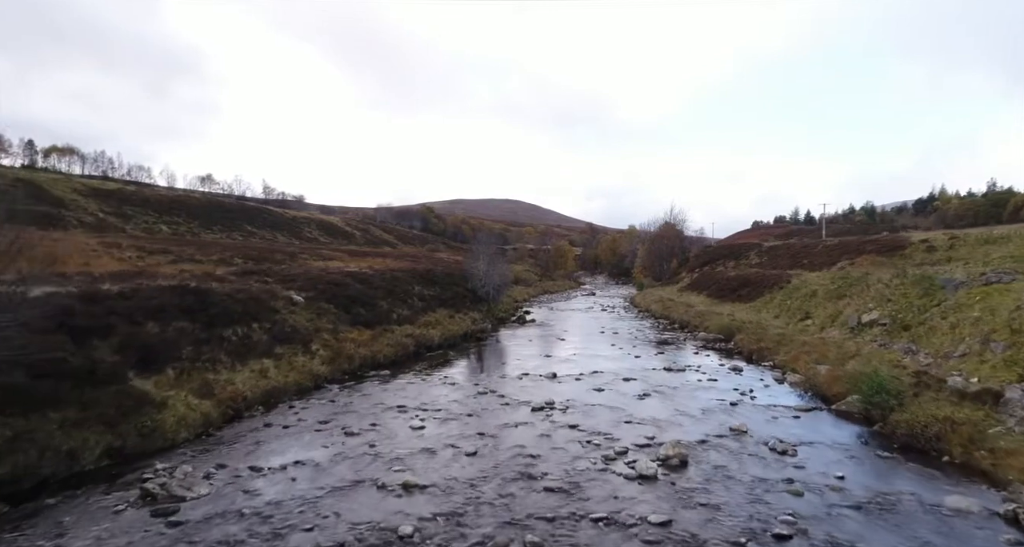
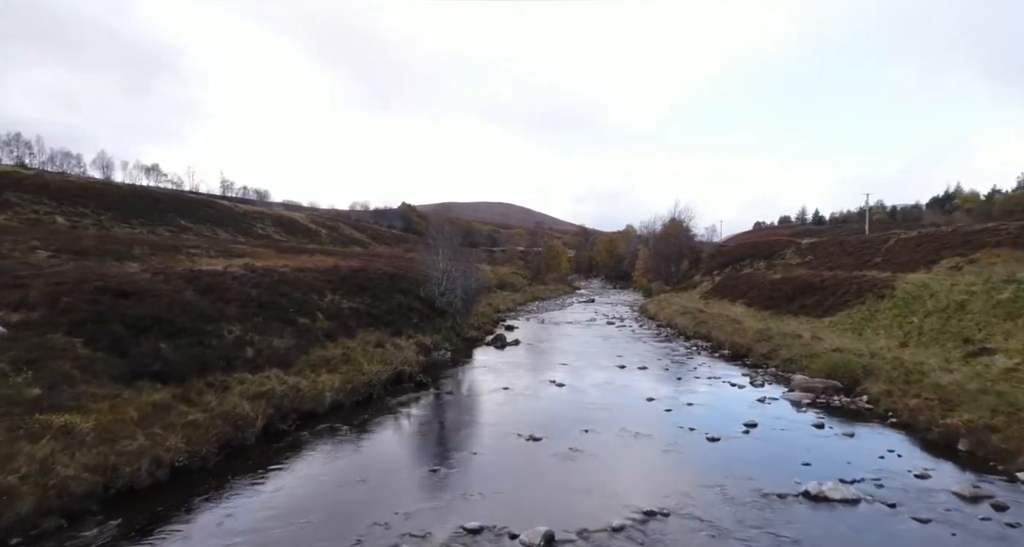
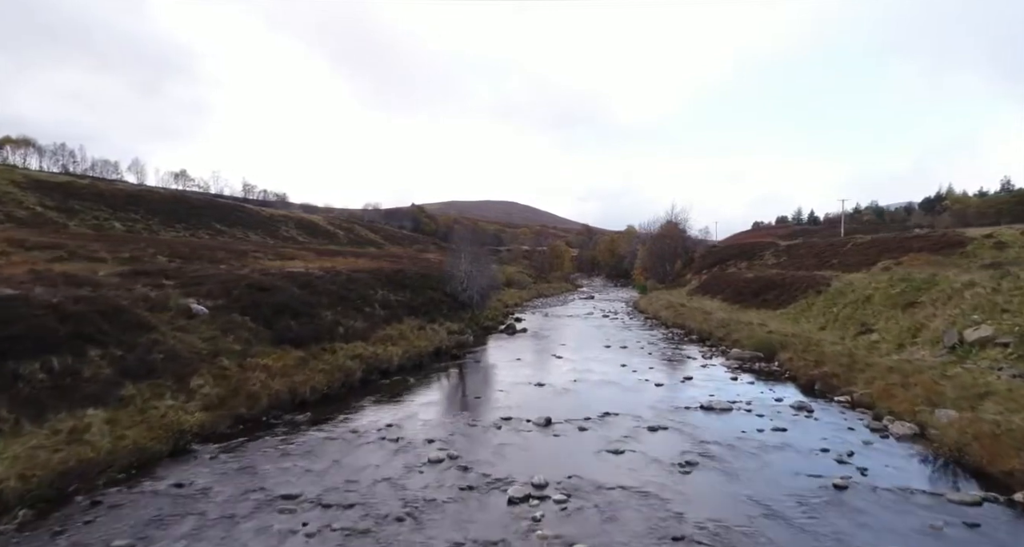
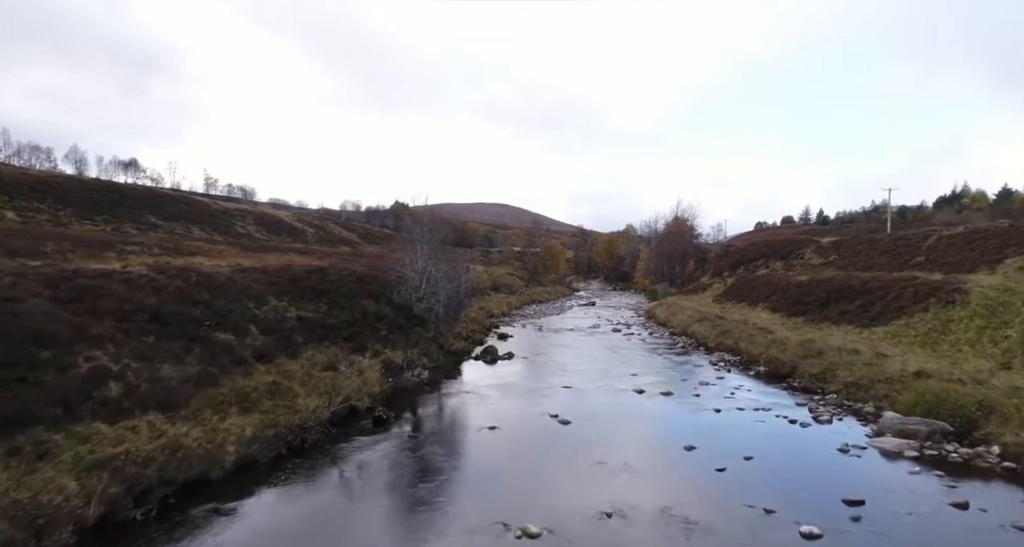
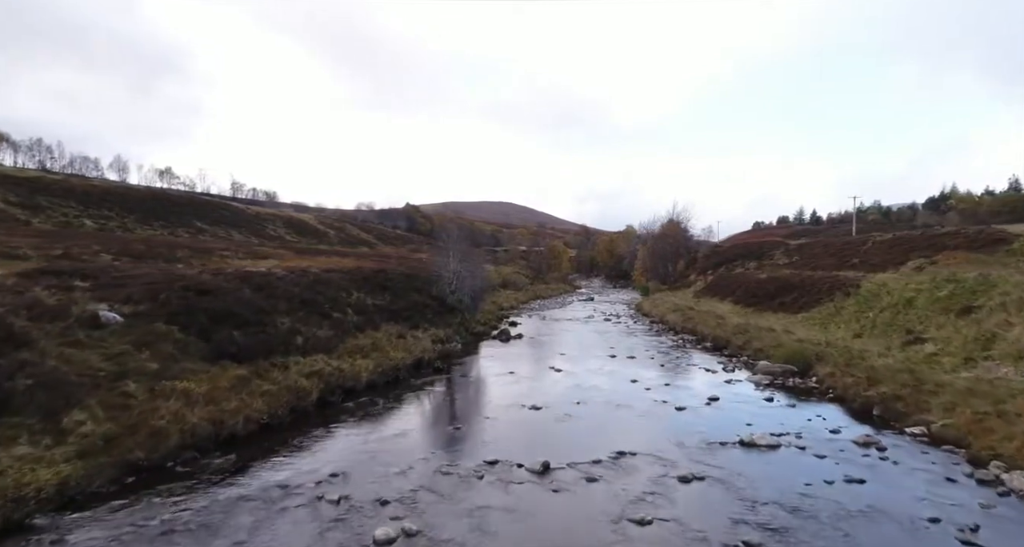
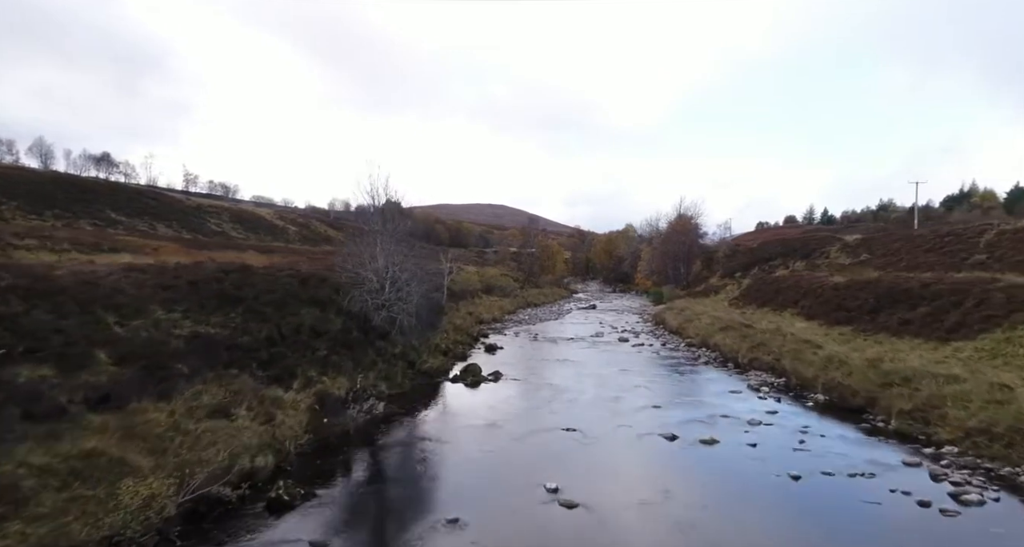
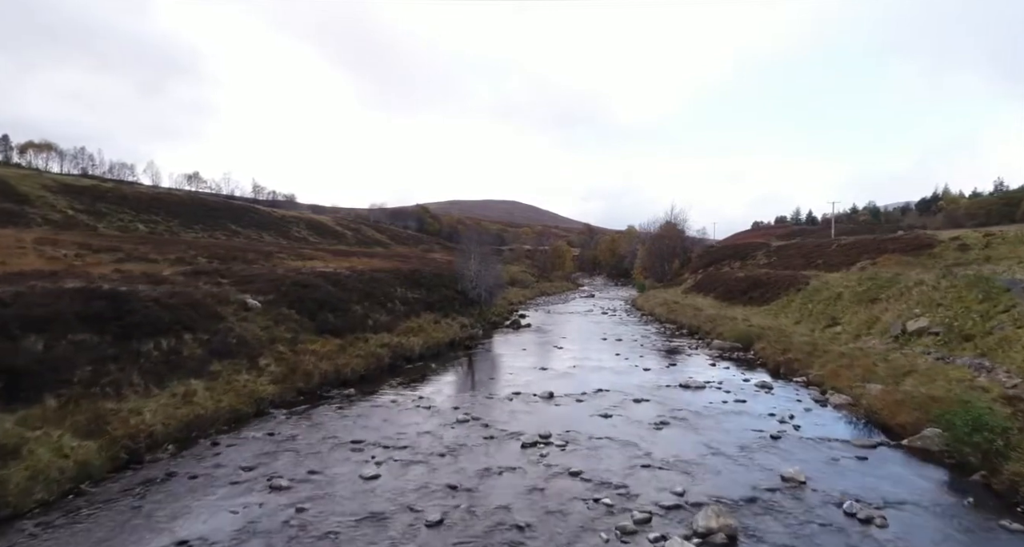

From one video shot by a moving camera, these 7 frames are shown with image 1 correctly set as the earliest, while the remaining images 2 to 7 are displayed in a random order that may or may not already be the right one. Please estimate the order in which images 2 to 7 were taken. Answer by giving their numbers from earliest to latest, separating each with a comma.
7, 3, 5, 2, 4, 6
